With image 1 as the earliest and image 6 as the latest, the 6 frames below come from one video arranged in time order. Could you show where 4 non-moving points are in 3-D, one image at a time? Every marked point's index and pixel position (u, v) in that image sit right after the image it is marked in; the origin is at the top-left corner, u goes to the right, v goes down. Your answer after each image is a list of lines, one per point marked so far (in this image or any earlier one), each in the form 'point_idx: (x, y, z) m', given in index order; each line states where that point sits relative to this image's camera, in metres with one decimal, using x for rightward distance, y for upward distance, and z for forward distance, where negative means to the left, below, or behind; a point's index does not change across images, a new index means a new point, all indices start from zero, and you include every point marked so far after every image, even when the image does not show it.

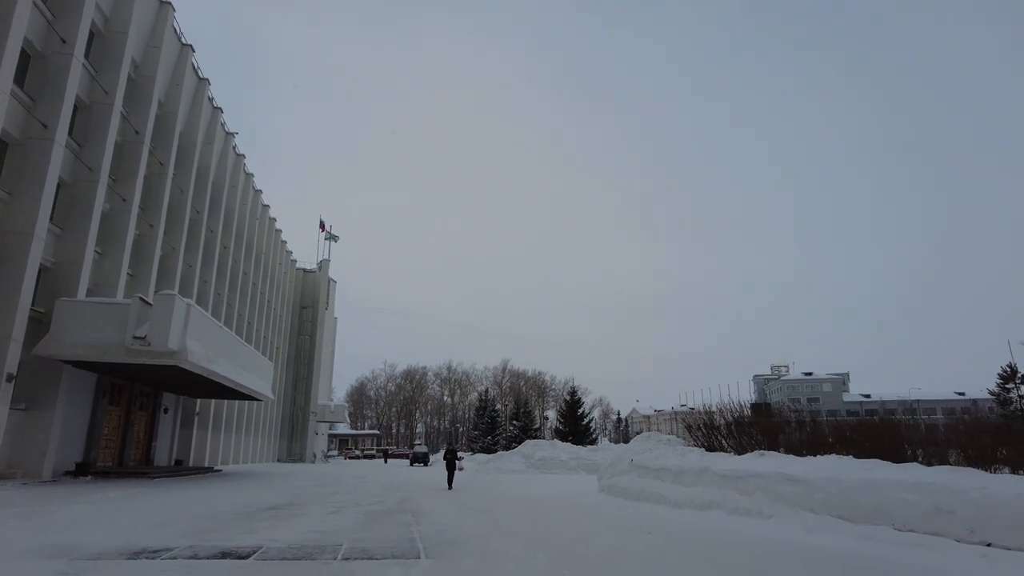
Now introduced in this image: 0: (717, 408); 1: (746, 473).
0: (+5.8, -3.4, +17.6) m
1: (+3.3, -2.6, +8.8) m
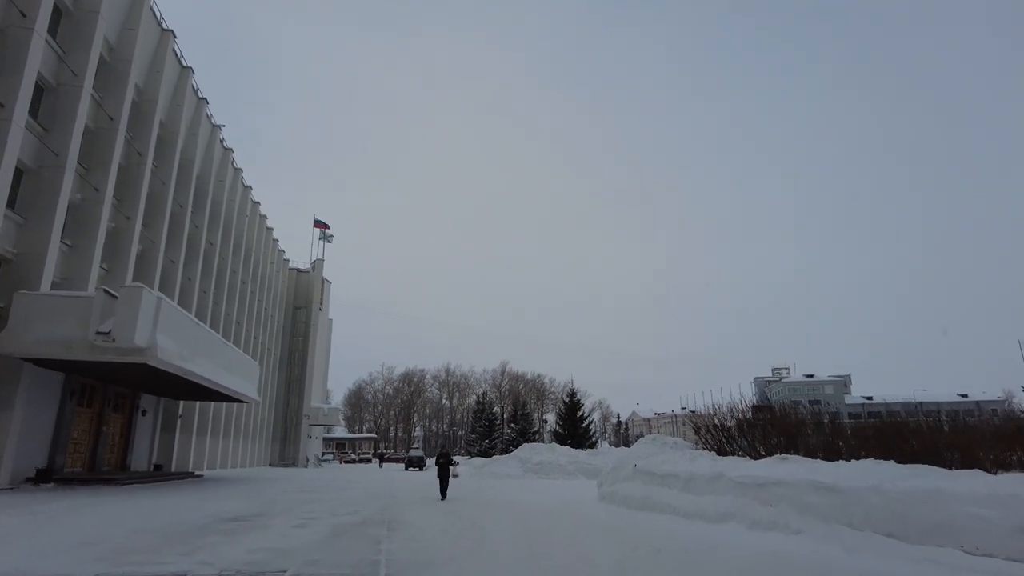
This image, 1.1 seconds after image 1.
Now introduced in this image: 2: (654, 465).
0: (+5.7, -3.2, +16.5) m
1: (+3.2, -2.4, +7.7) m
2: (+2.6, -3.3, +11.4) m
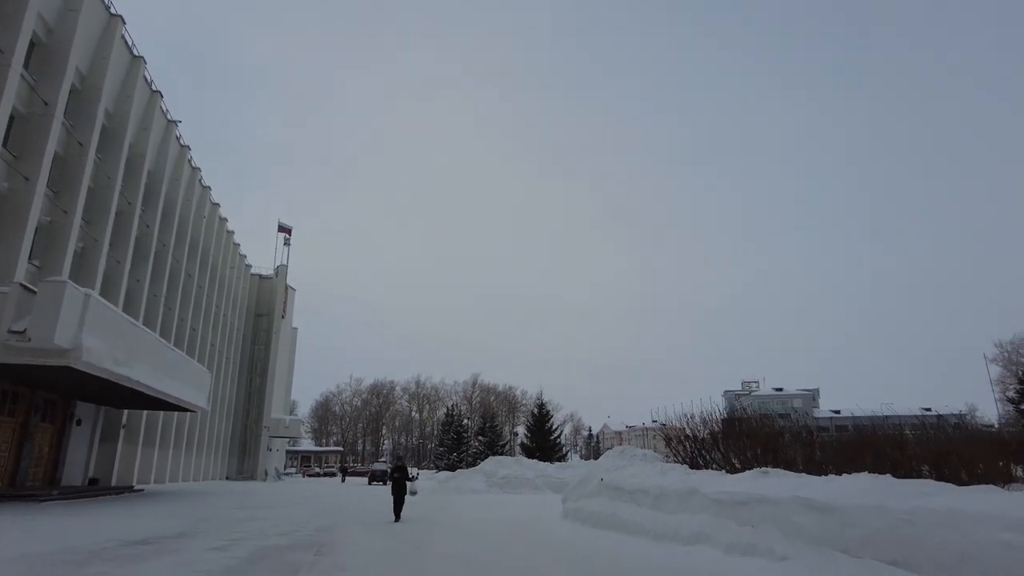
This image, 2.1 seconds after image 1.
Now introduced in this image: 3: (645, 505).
0: (+4.7, -3.3, +15.7) m
1: (+2.6, -2.3, +6.8) m
2: (+1.9, -3.3, +10.5) m
3: (+1.9, -3.2, +9.0) m
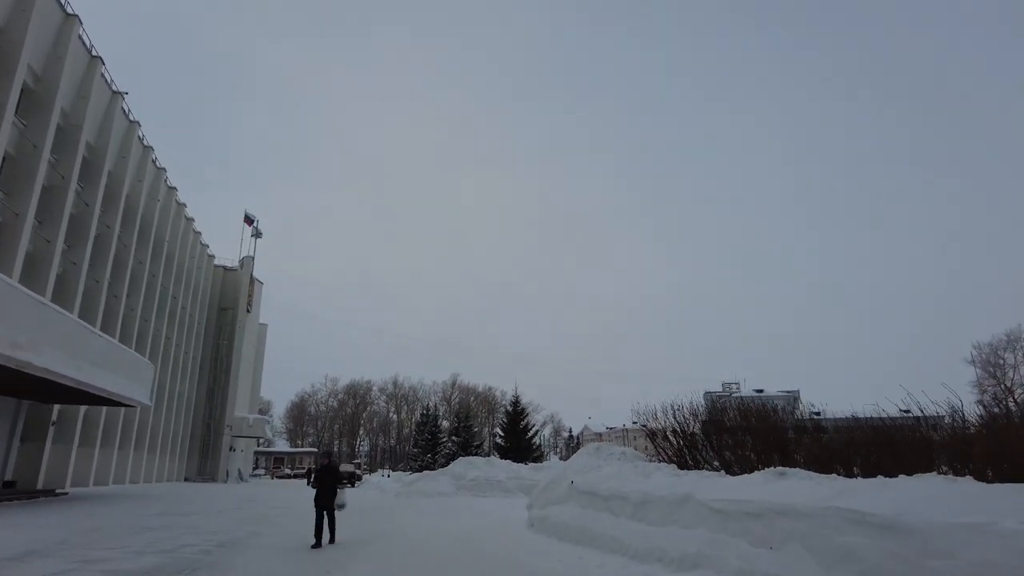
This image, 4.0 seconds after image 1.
0: (+3.9, -2.8, +14.0) m
1: (+2.0, -1.8, +5.1) m
2: (+1.2, -2.7, +8.7) m
3: (+1.3, -2.6, +7.2) m
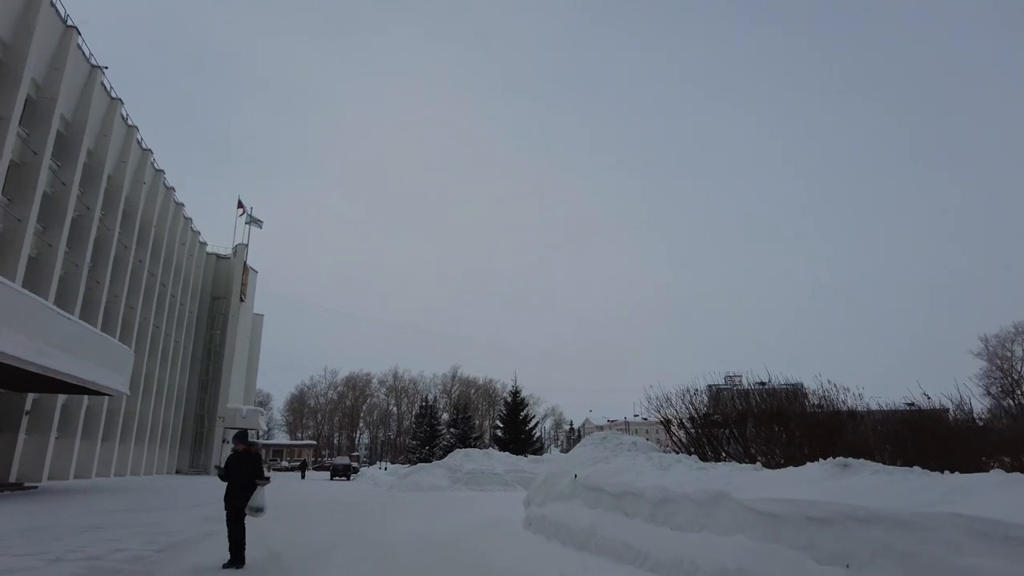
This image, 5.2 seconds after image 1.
0: (+3.8, -2.3, +12.8) m
1: (+1.9, -1.4, +3.8) m
2: (+1.1, -2.3, +7.5) m
3: (+1.2, -2.2, +6.0) m
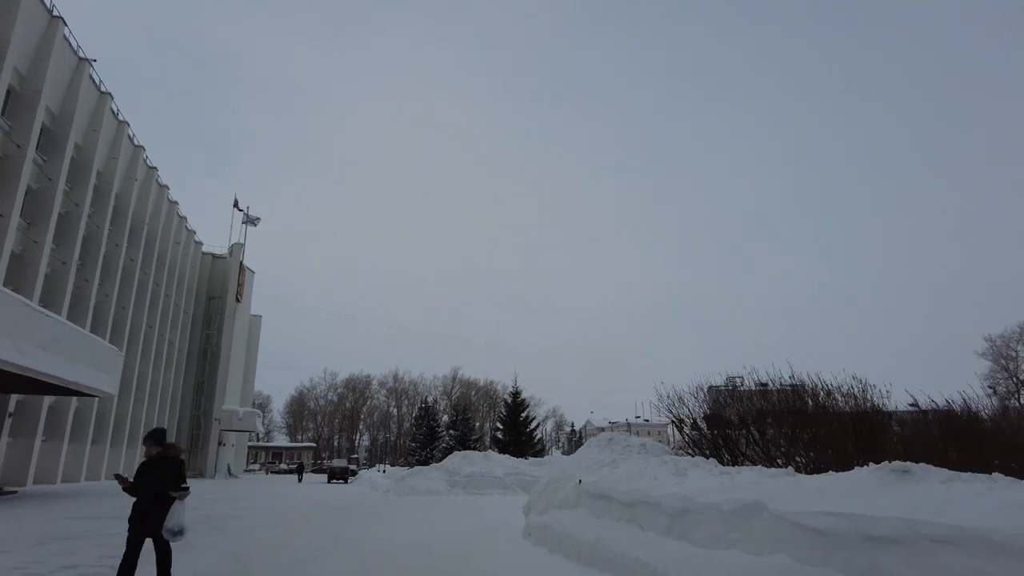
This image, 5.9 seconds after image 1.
0: (+3.8, -2.2, +12.0) m
1: (+1.9, -1.2, +3.1) m
2: (+1.1, -2.1, +6.8) m
3: (+1.2, -2.0, +5.2) m
